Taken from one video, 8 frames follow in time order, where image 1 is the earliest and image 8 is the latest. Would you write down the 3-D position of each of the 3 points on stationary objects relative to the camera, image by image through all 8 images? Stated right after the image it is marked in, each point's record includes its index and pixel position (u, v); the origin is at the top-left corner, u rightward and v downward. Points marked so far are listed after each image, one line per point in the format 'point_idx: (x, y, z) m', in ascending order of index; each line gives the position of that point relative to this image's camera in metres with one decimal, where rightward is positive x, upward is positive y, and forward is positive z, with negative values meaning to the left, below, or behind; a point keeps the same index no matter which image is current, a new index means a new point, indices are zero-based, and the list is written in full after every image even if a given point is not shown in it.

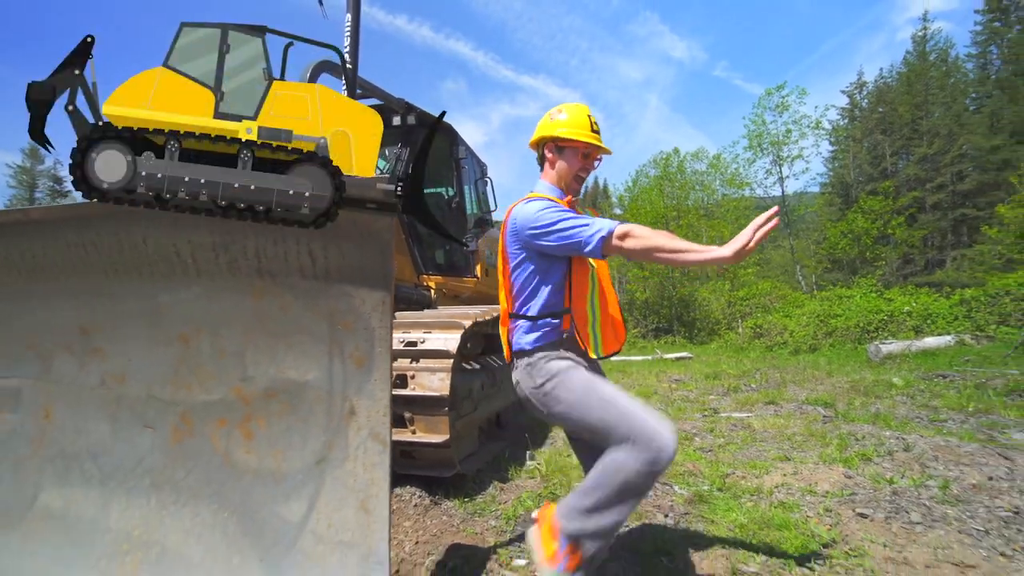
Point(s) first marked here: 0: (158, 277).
0: (-1.2, 0.0, +1.7) m
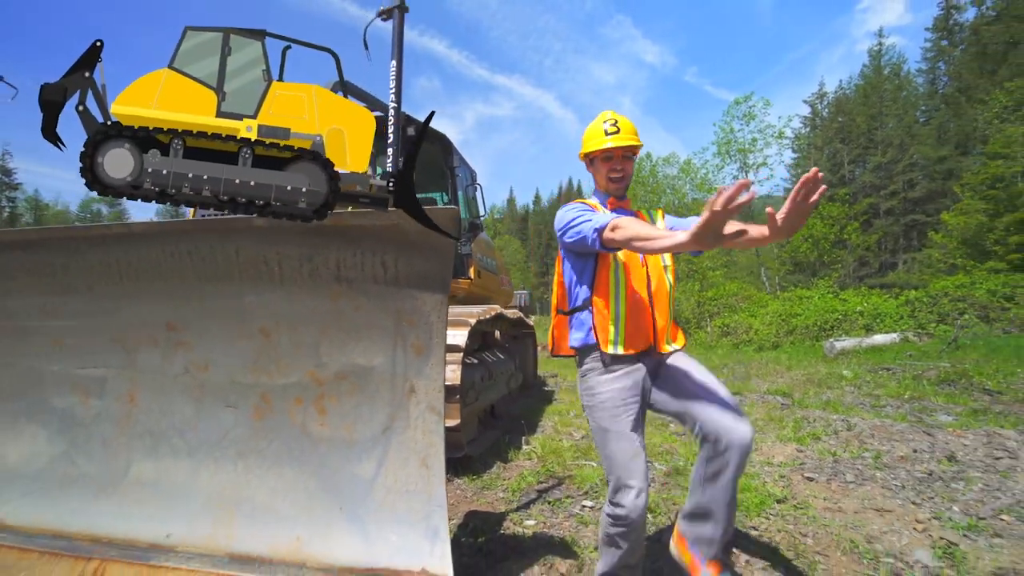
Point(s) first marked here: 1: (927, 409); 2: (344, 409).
0: (-1.1, 0.0, +2.0) m
1: (+4.4, -1.3, +4.9) m
2: (-0.7, -0.5, +2.0) m
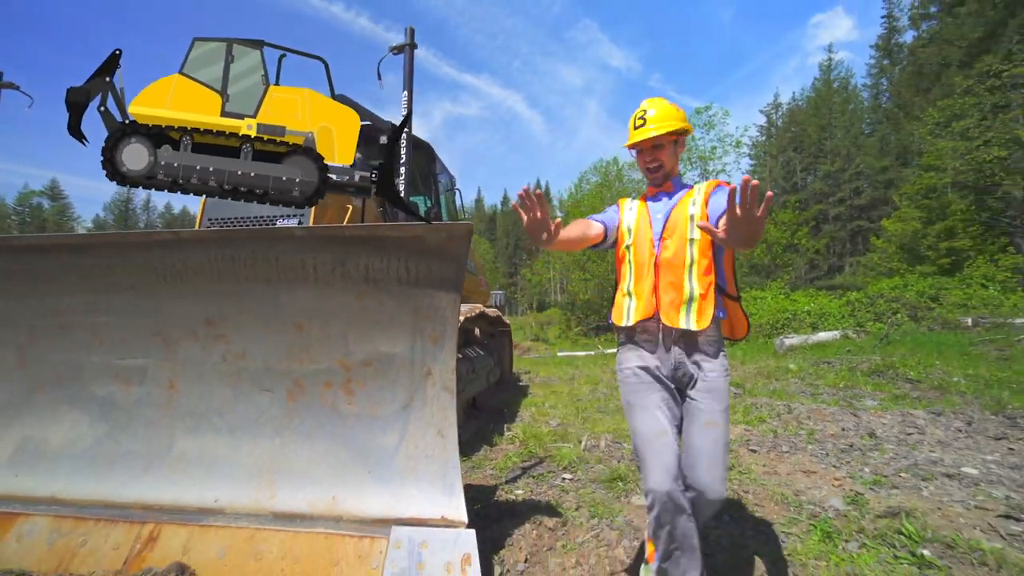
0: (-1.1, 0.0, +2.3) m
1: (+4.1, -1.3, +5.6) m
2: (-0.7, -0.5, +2.3) m
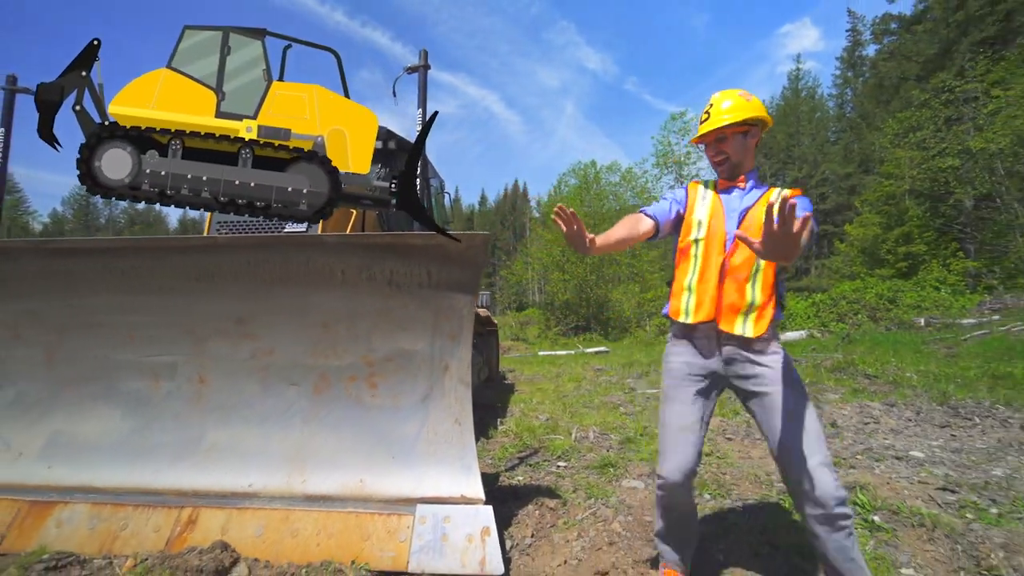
0: (-1.1, 0.0, +2.5) m
1: (+4.0, -1.3, +6.1) m
2: (-0.7, -0.5, +2.6) m
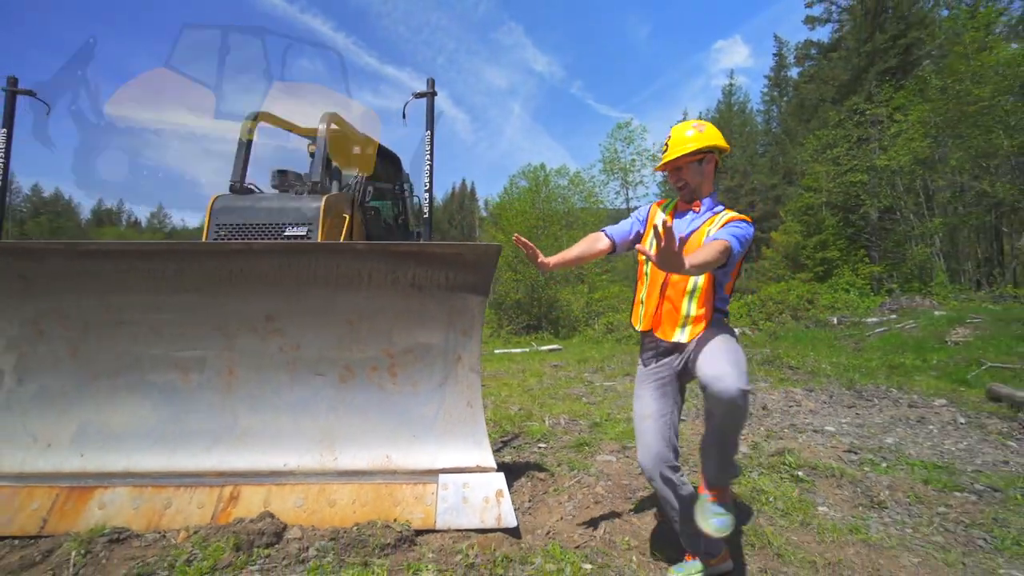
0: (-1.1, 0.0, +2.9) m
1: (+3.6, -1.4, +7.0) m
2: (-0.6, -0.5, +2.9) m
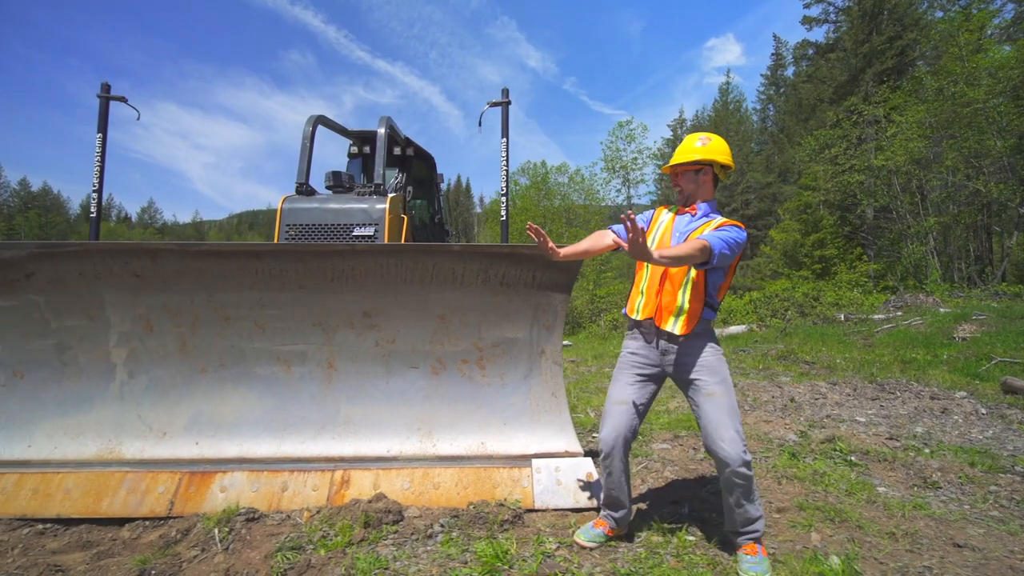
0: (-0.5, 0.0, +3.1) m
1: (+4.1, -1.3, +7.3) m
2: (-0.1, -0.5, +3.1) m
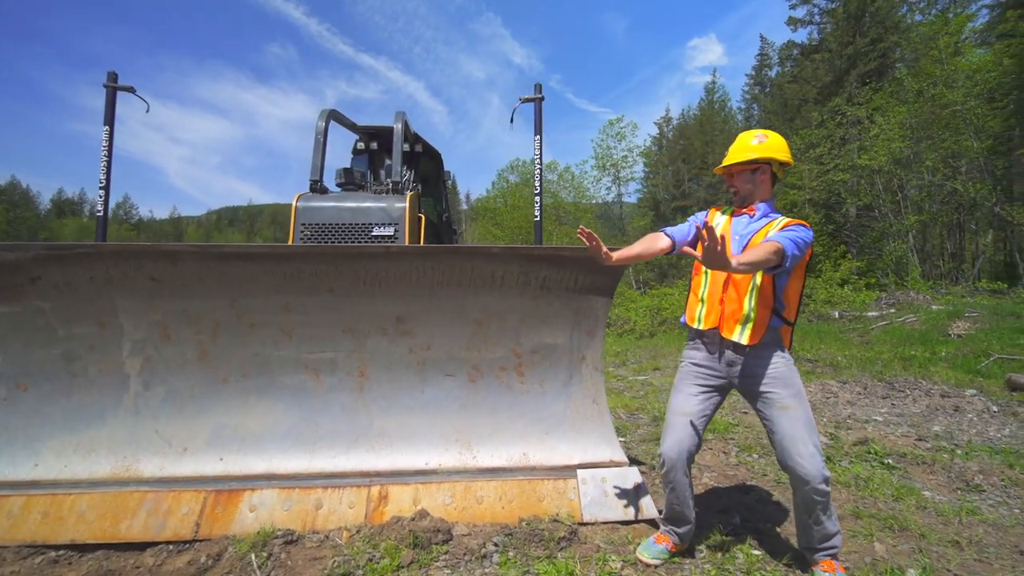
0: (-0.3, 0.0, +2.9) m
1: (+4.2, -1.3, +7.3) m
2: (+0.2, -0.5, +3.0) m
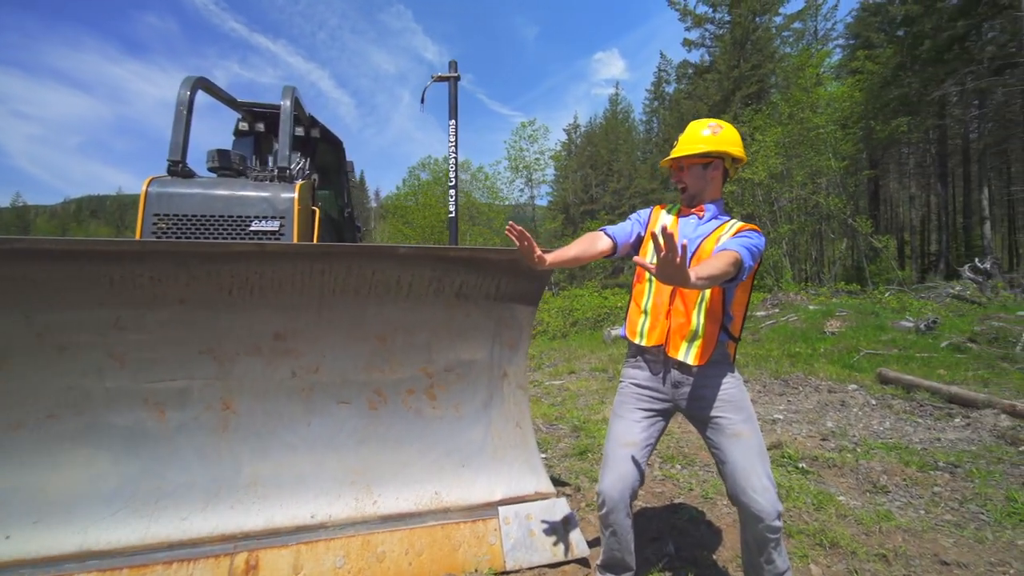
0: (-0.7, 0.0, +2.4) m
1: (+2.8, -1.4, +7.5) m
2: (-0.3, -0.6, +2.6) m
